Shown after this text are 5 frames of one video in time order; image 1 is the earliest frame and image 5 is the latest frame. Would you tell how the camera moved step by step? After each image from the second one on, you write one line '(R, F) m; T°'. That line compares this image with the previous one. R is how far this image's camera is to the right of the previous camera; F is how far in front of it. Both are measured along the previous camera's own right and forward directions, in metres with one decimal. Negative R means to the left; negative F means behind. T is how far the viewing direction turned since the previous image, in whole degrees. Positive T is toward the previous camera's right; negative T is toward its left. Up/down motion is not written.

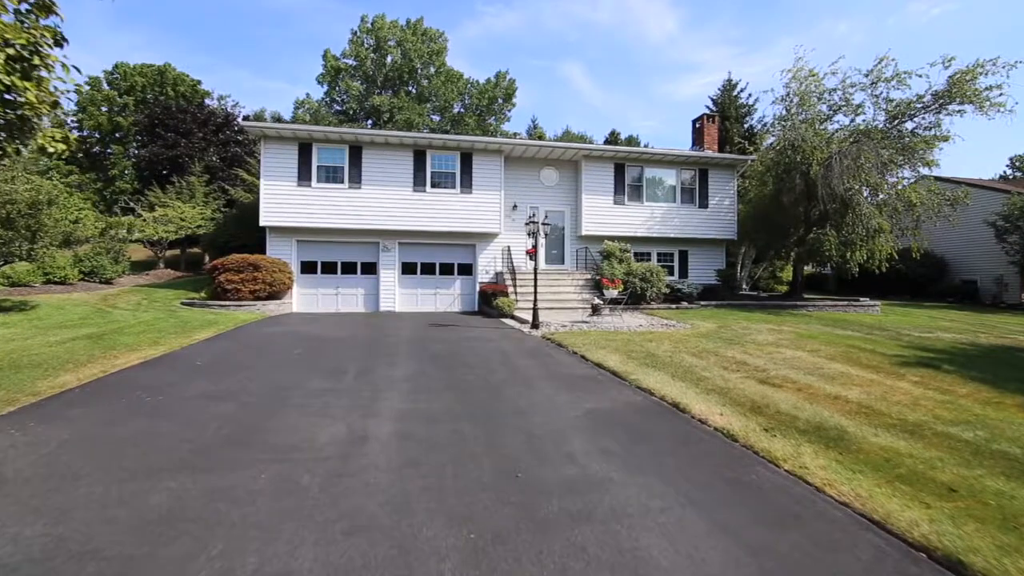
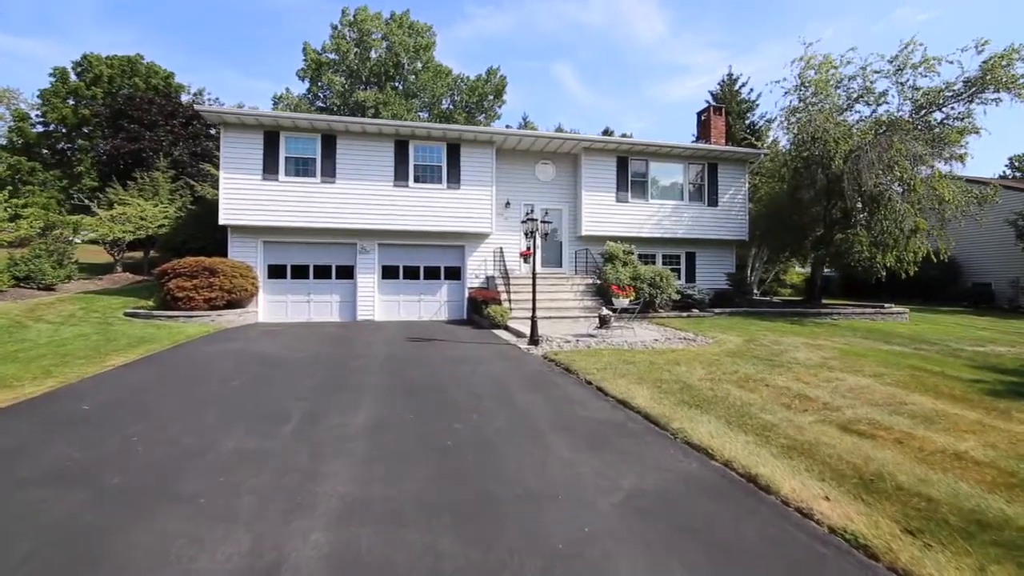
(-0.1, +1.7) m; +1°
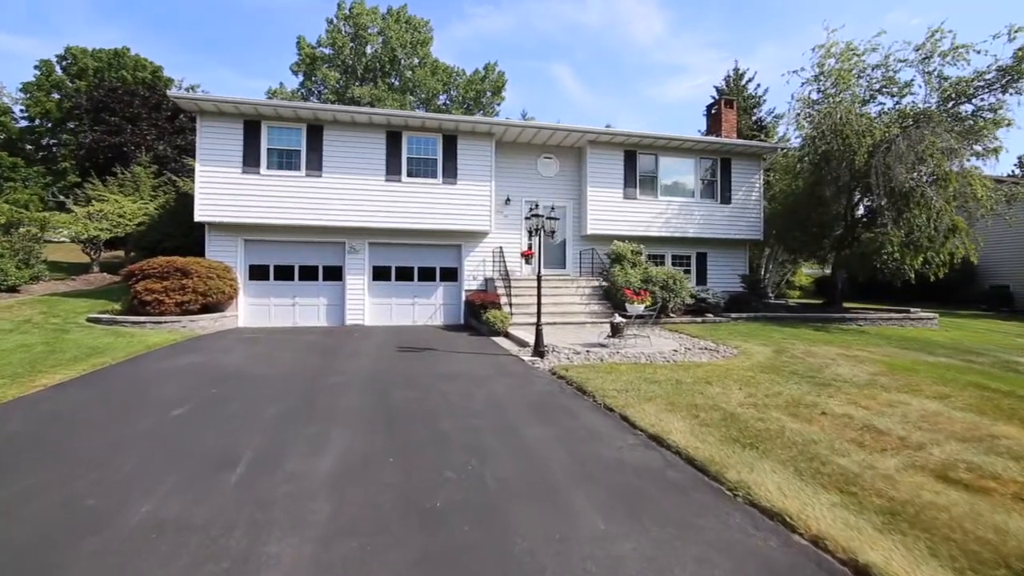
(-0.1, +1.1) m; 0°
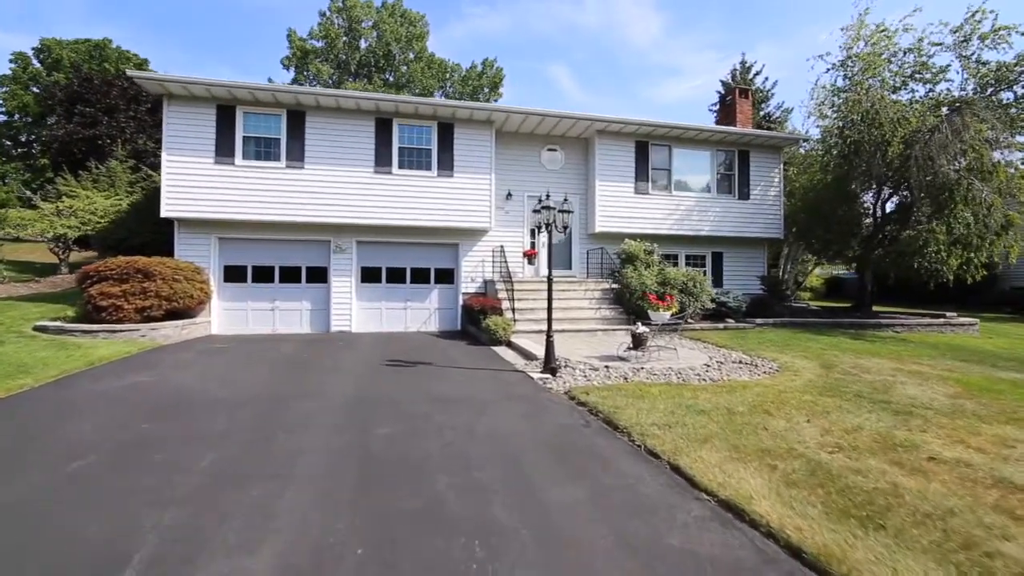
(-0.1, +1.3) m; 0°
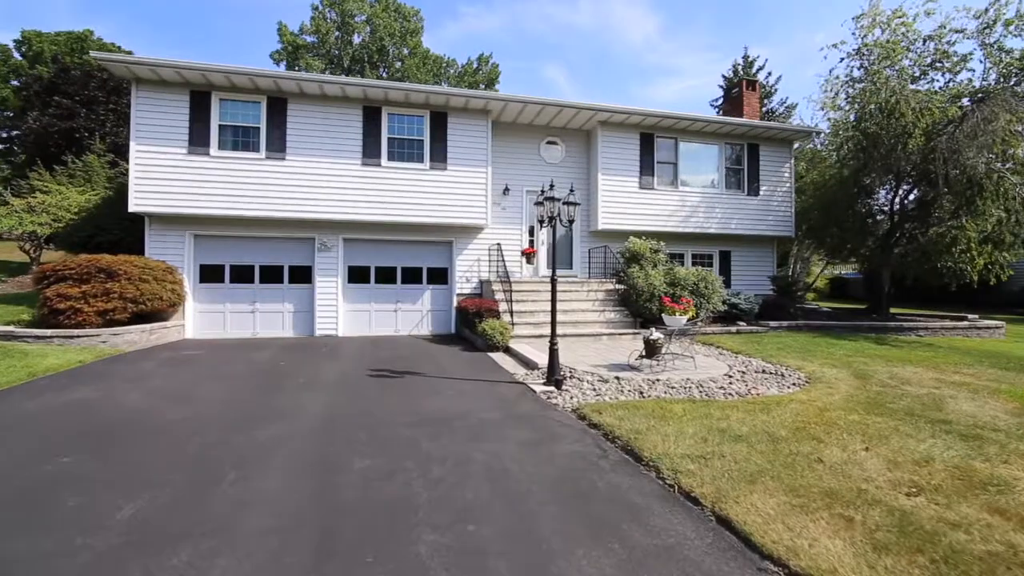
(0.0, +0.8) m; 0°
